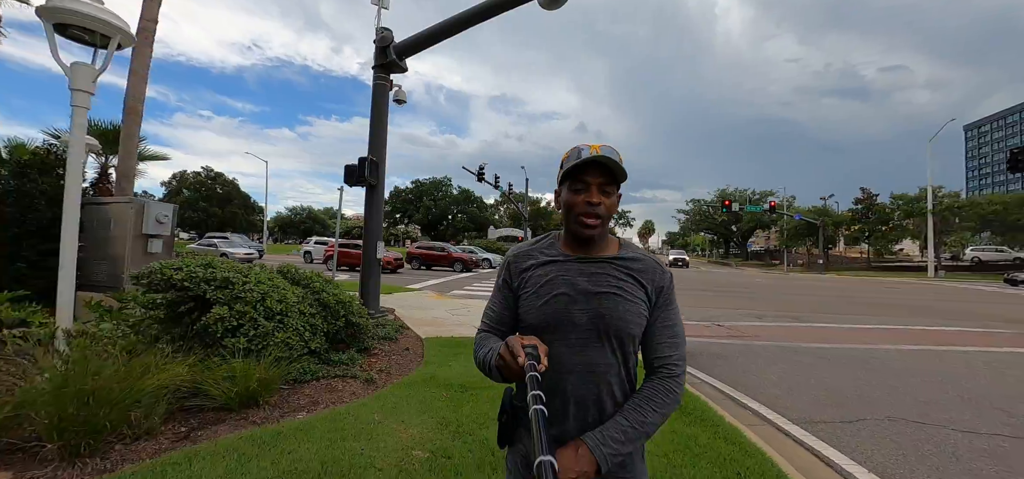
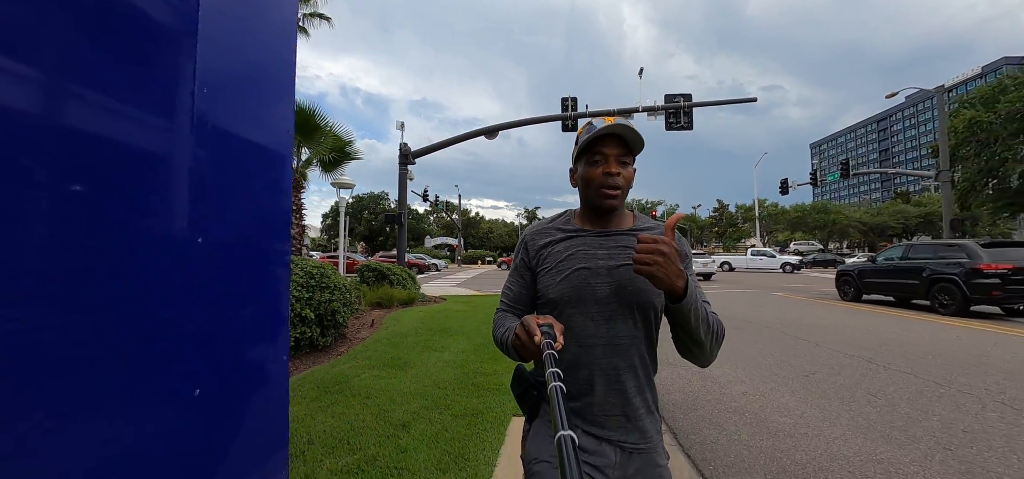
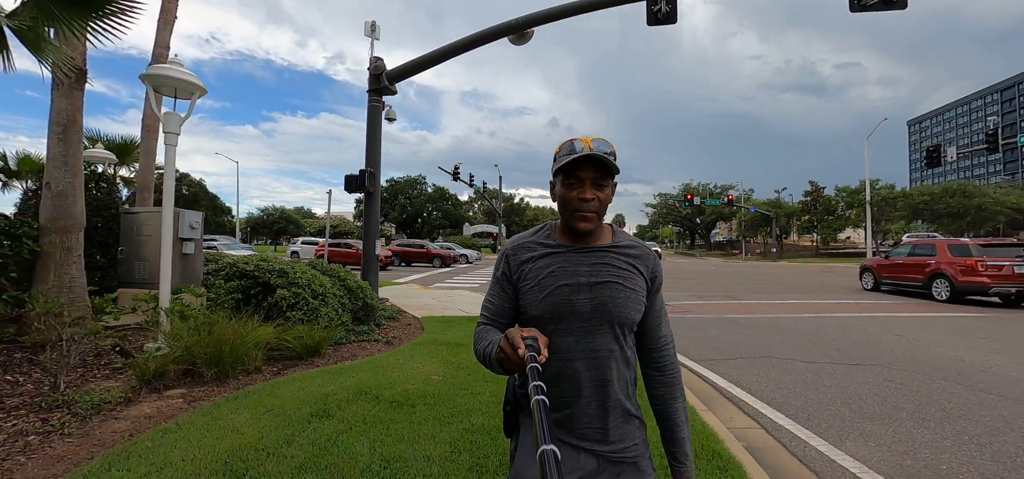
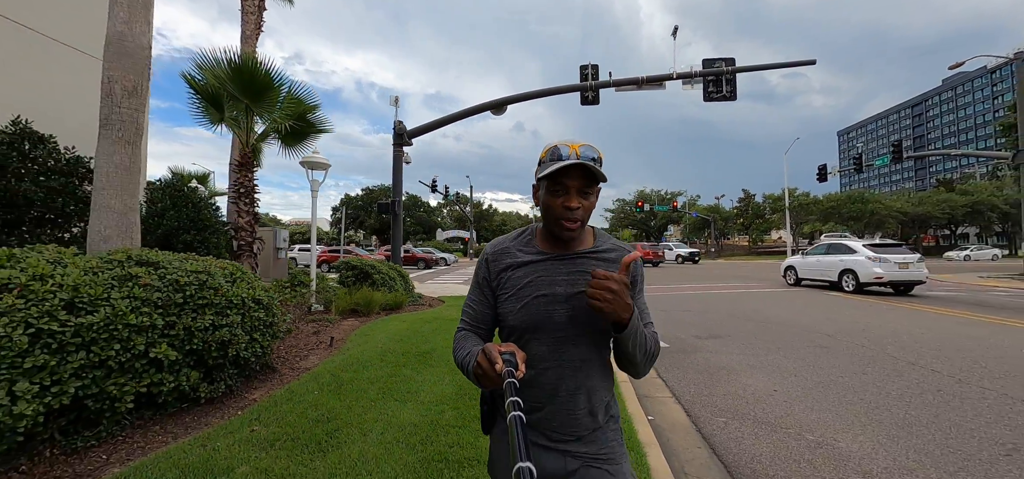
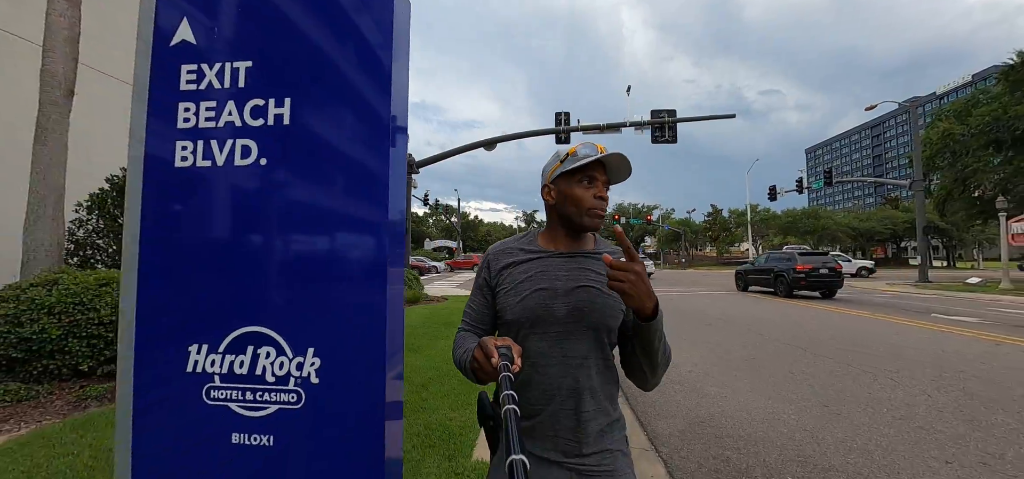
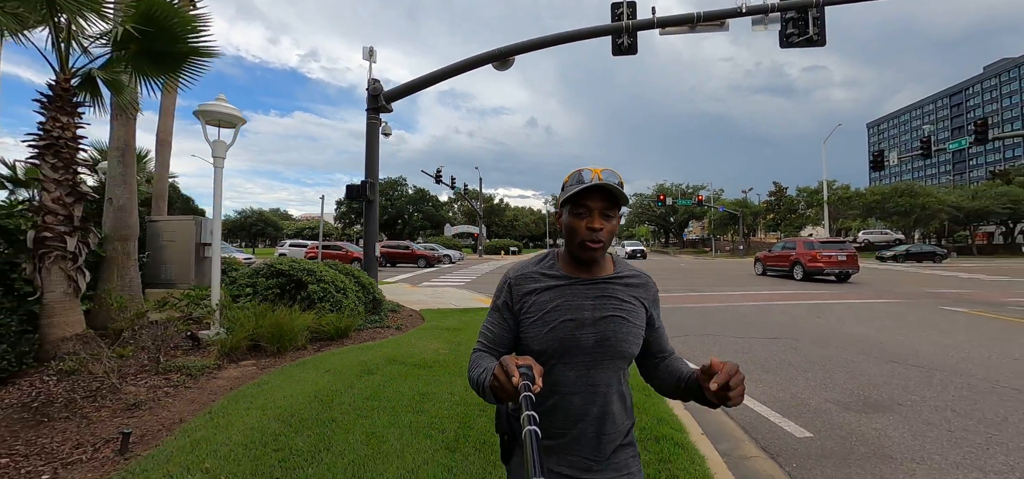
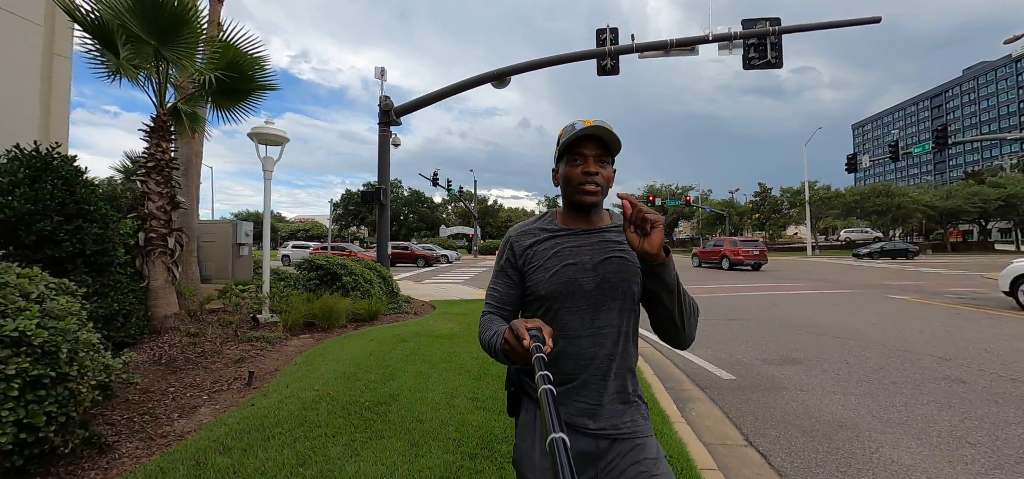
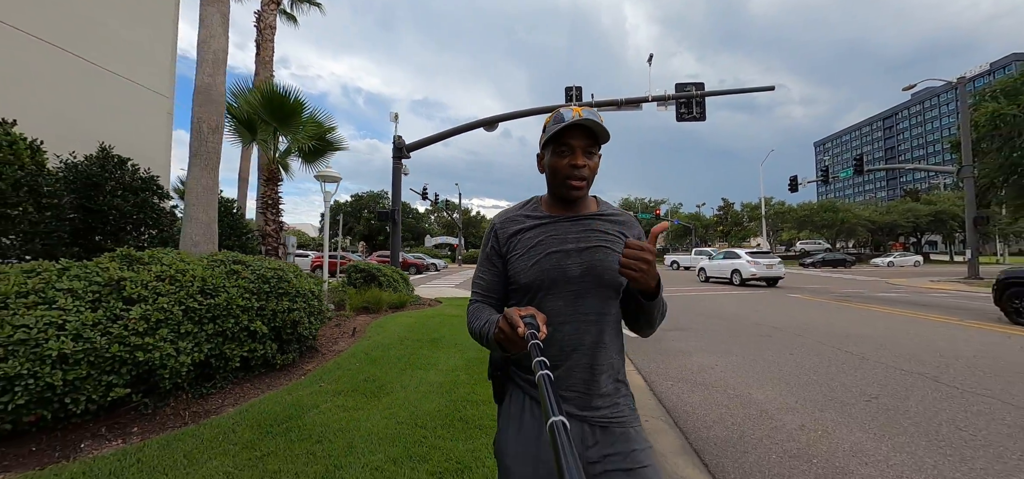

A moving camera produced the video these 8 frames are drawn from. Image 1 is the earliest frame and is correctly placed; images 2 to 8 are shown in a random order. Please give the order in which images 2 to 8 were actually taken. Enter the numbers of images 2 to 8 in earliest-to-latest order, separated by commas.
3, 6, 7, 4, 8, 2, 5
